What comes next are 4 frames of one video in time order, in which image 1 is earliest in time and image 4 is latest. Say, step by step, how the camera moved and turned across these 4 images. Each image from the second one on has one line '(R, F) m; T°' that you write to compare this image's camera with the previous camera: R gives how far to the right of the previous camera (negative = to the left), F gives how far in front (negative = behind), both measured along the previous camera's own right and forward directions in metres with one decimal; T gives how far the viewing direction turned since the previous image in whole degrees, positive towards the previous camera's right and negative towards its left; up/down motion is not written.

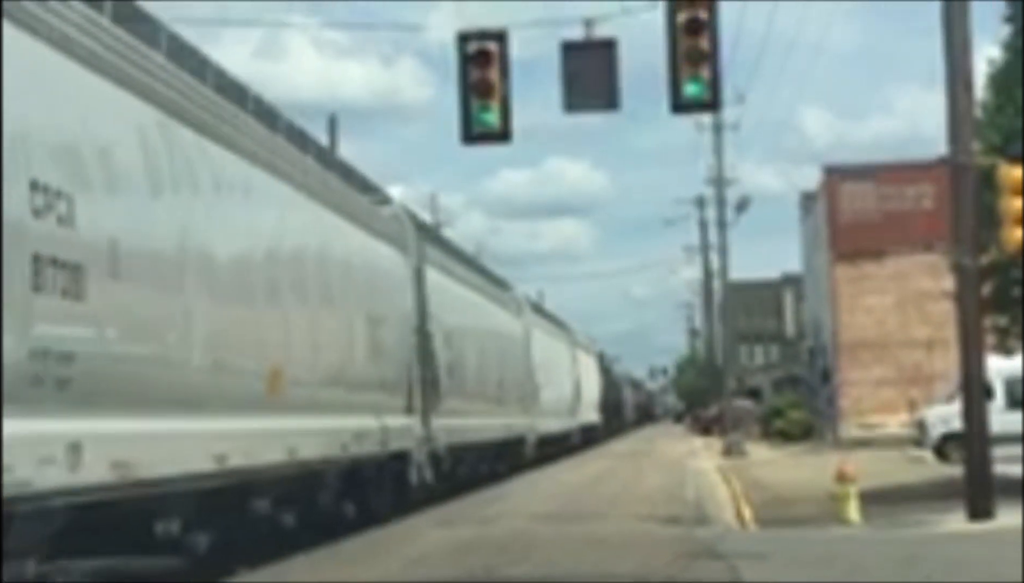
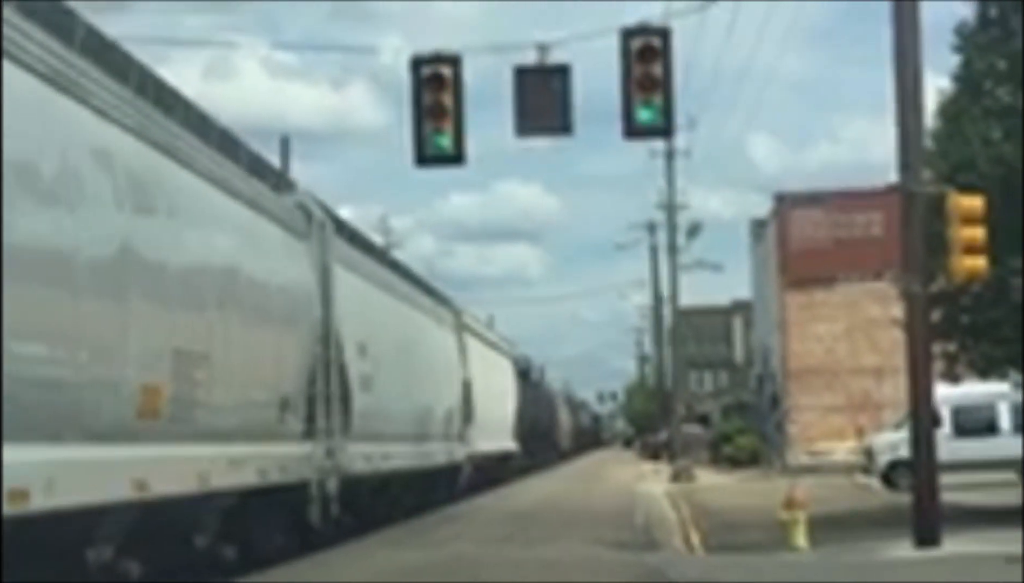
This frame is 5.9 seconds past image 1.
(+0.1, +0.1) m; +1°
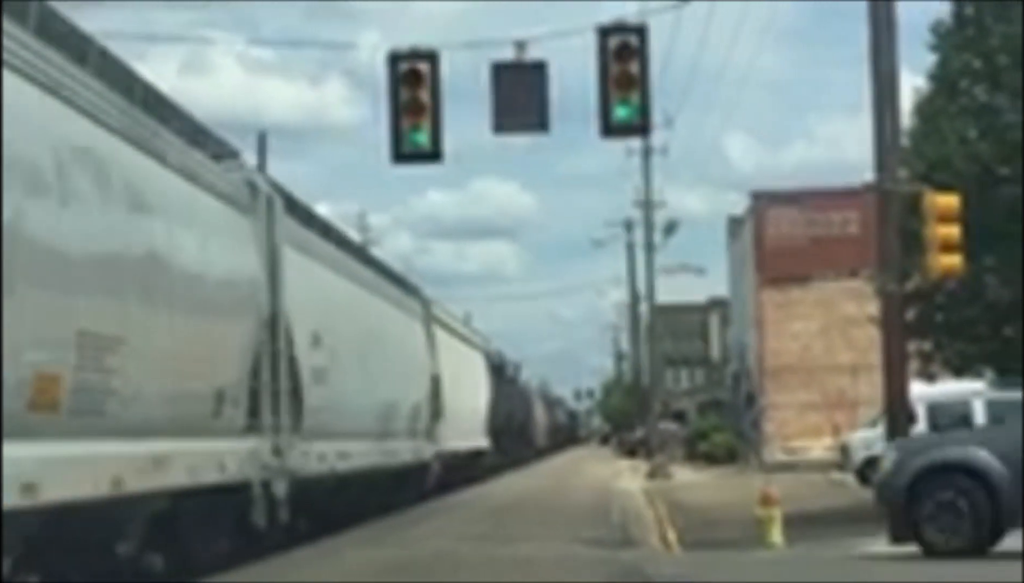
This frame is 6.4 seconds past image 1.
(0.0, -0.1) m; +1°
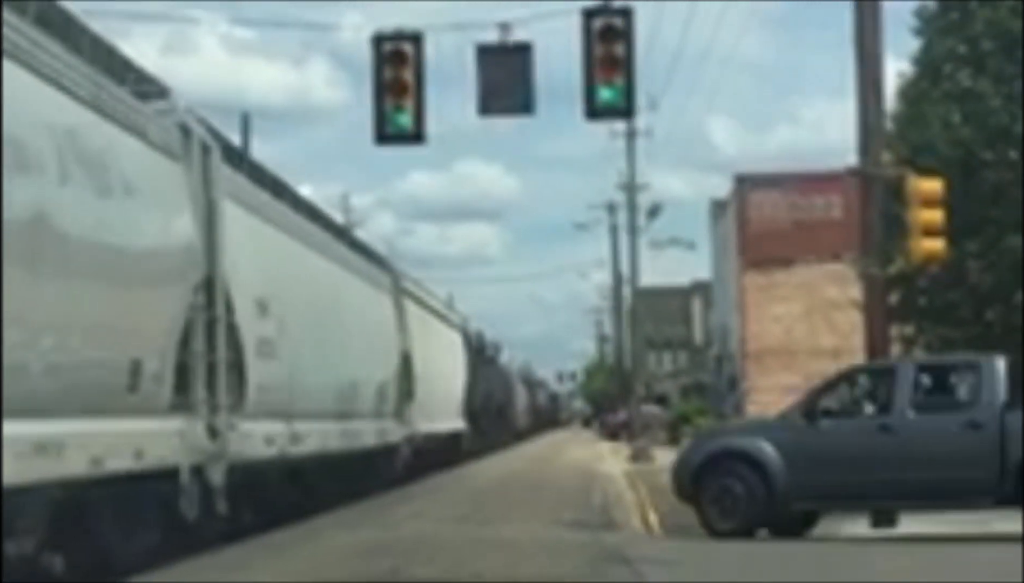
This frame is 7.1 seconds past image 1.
(0.0, +0.1) m; +1°
